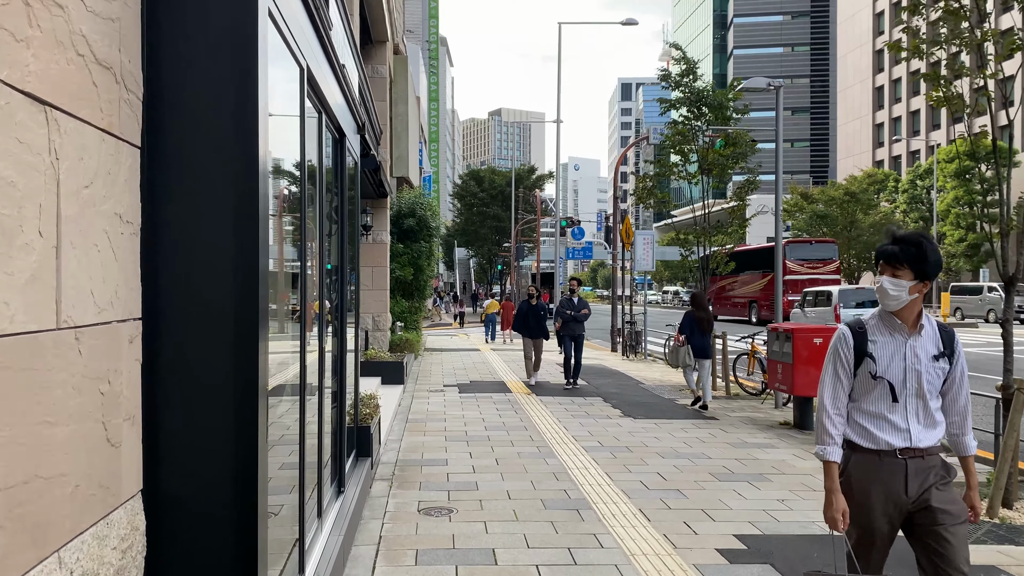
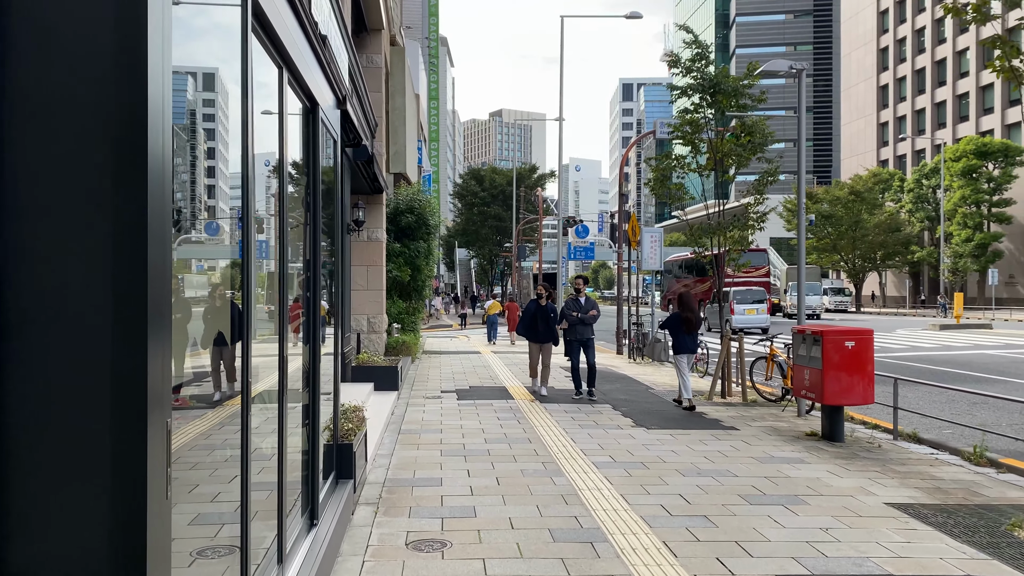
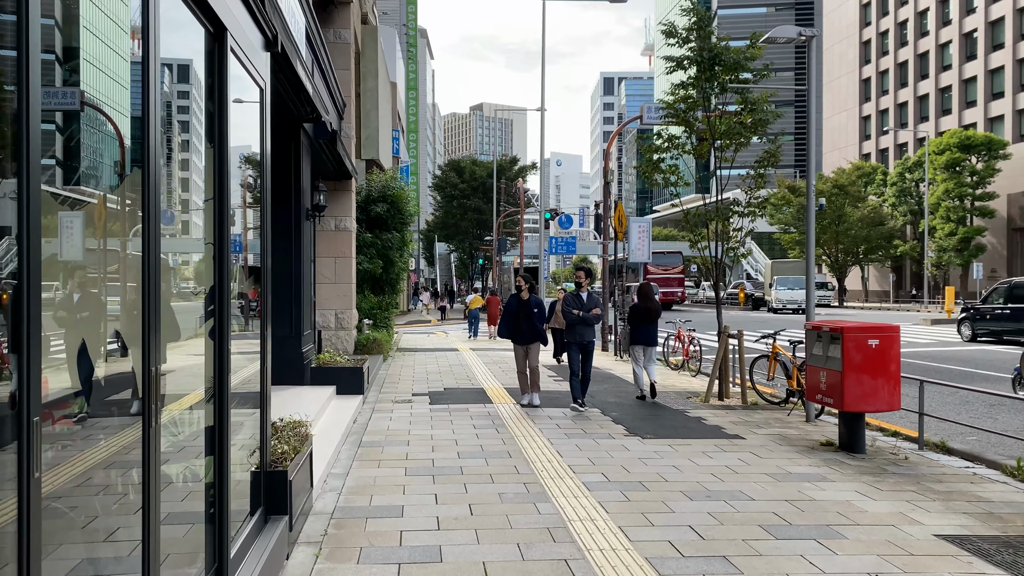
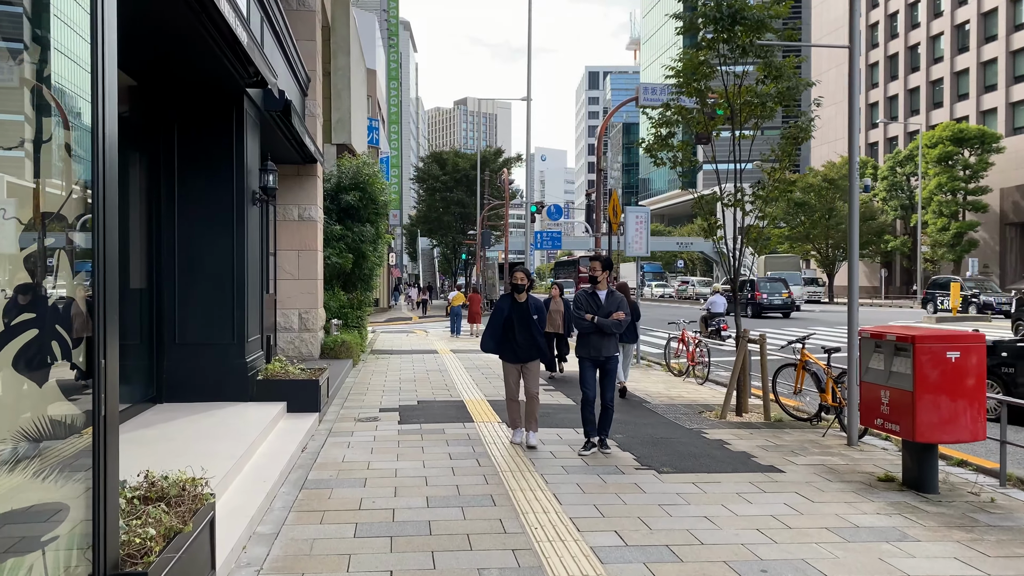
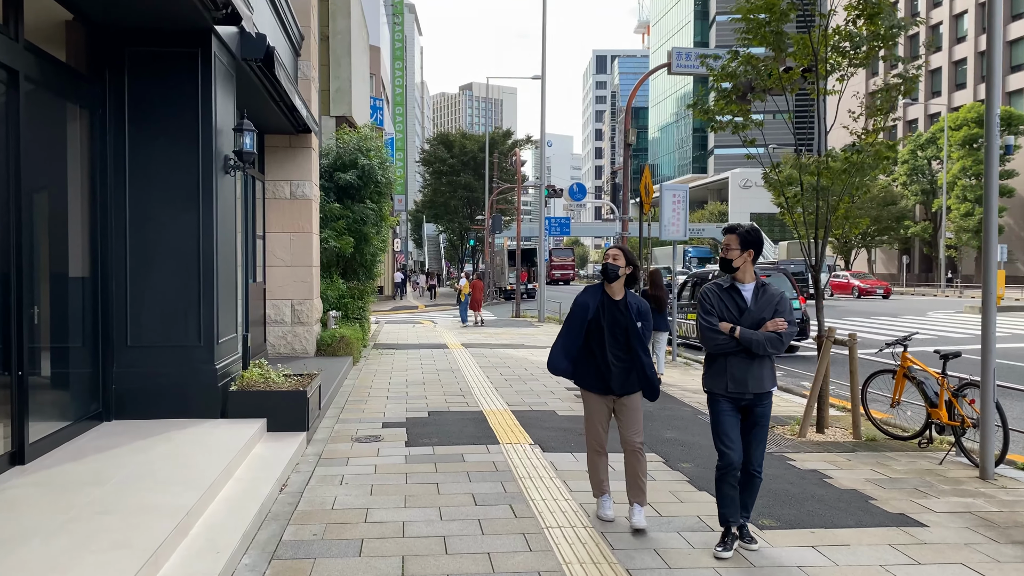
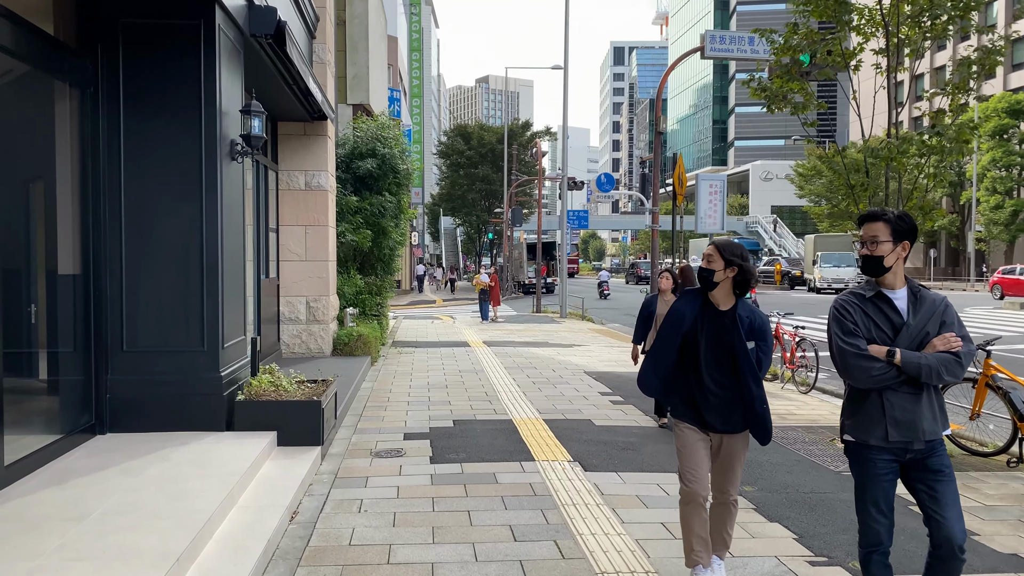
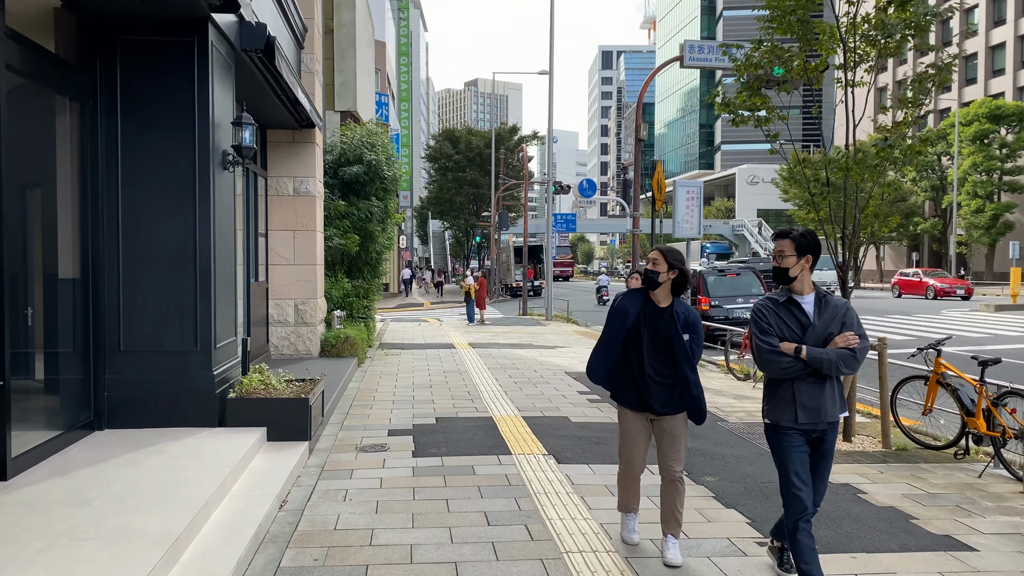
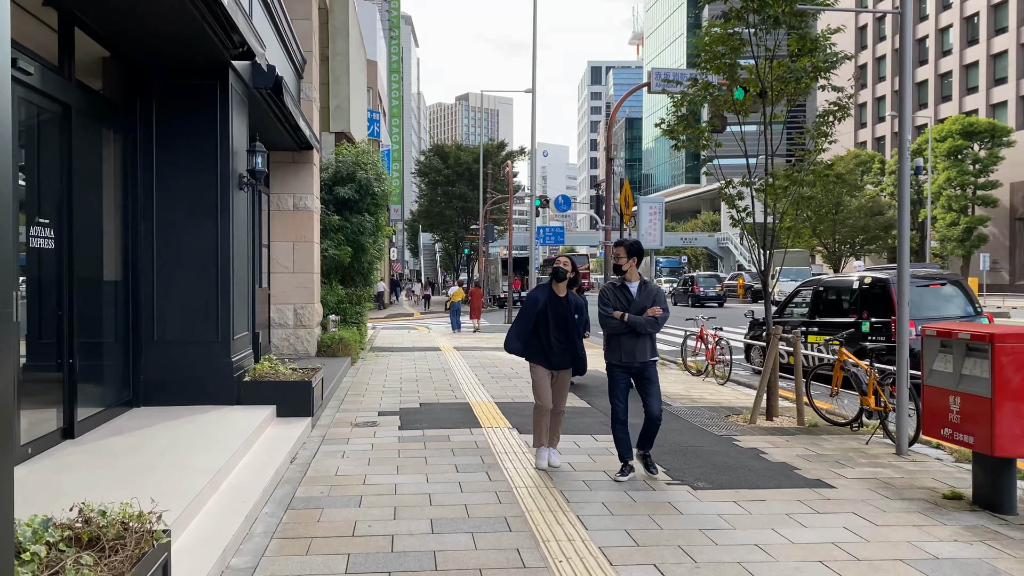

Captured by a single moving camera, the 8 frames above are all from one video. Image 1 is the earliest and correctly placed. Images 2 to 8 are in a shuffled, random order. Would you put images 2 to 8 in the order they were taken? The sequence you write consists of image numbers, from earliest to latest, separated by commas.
2, 3, 4, 8, 5, 7, 6
